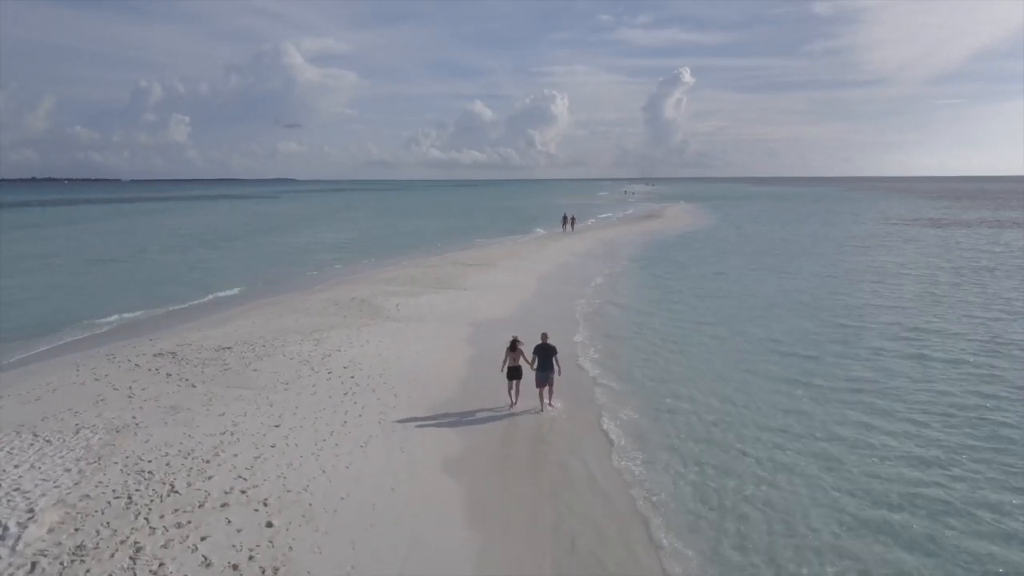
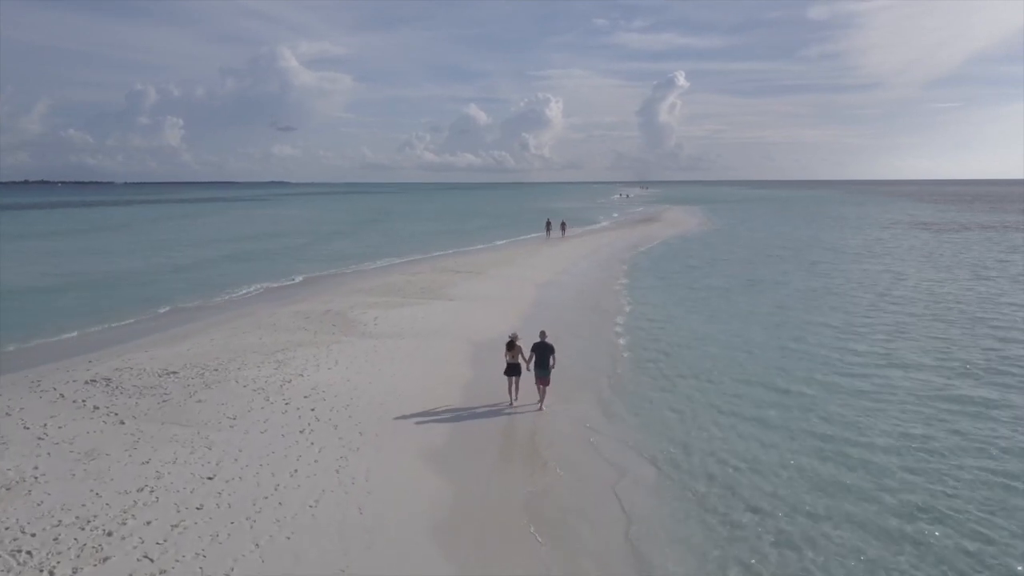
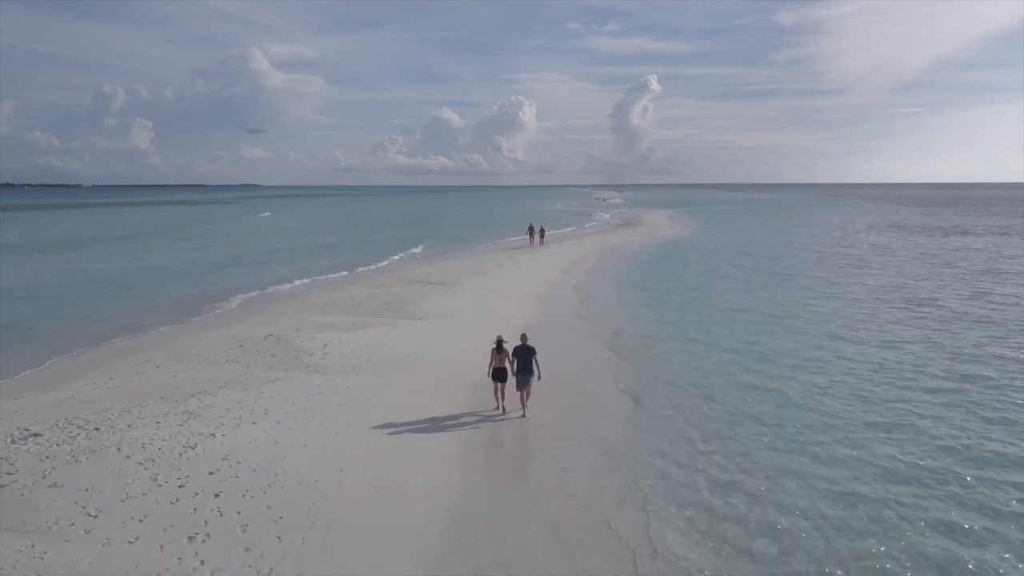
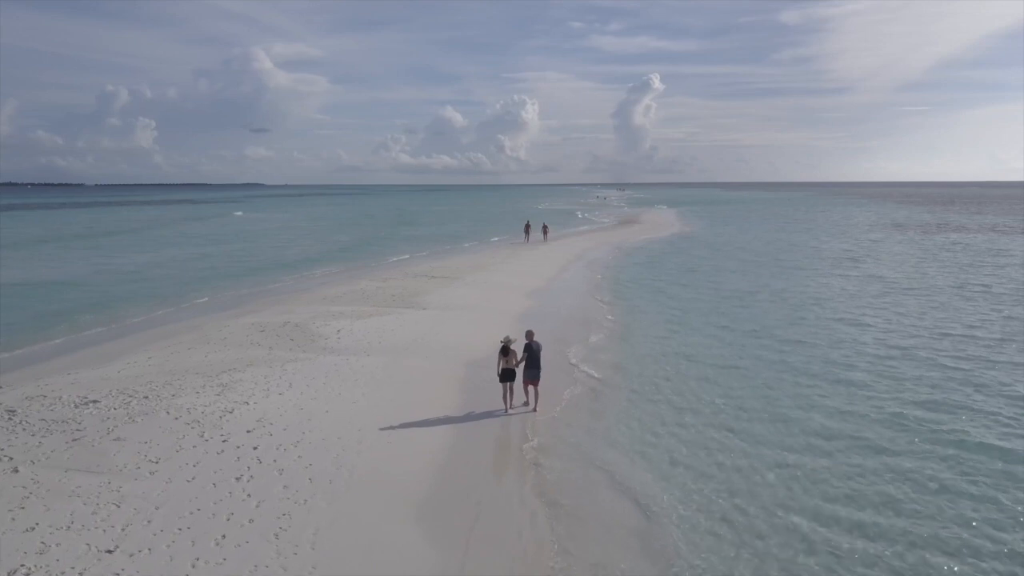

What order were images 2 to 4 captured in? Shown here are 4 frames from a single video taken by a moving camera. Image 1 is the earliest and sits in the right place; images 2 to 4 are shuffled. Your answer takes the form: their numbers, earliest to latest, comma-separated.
2, 4, 3
